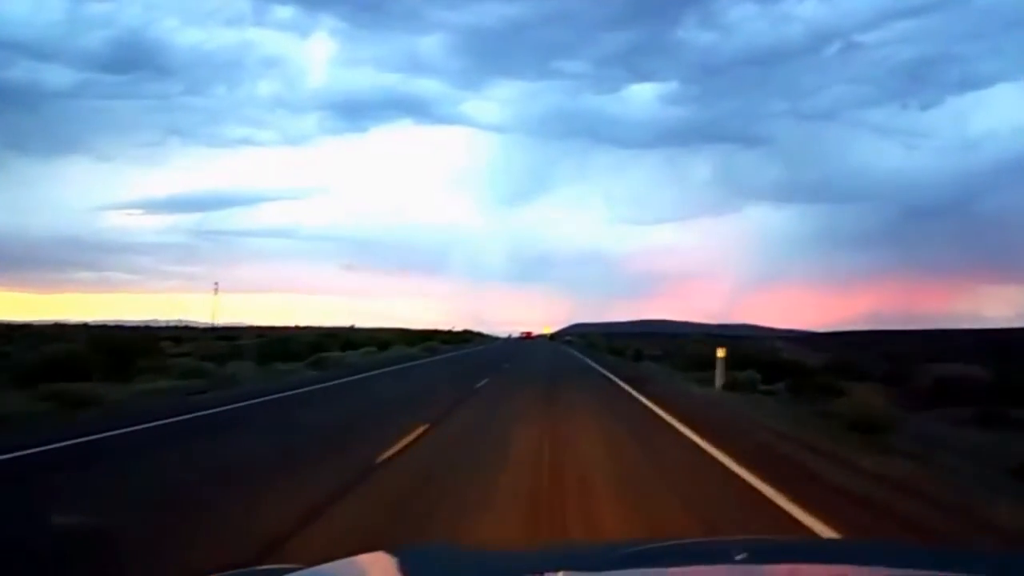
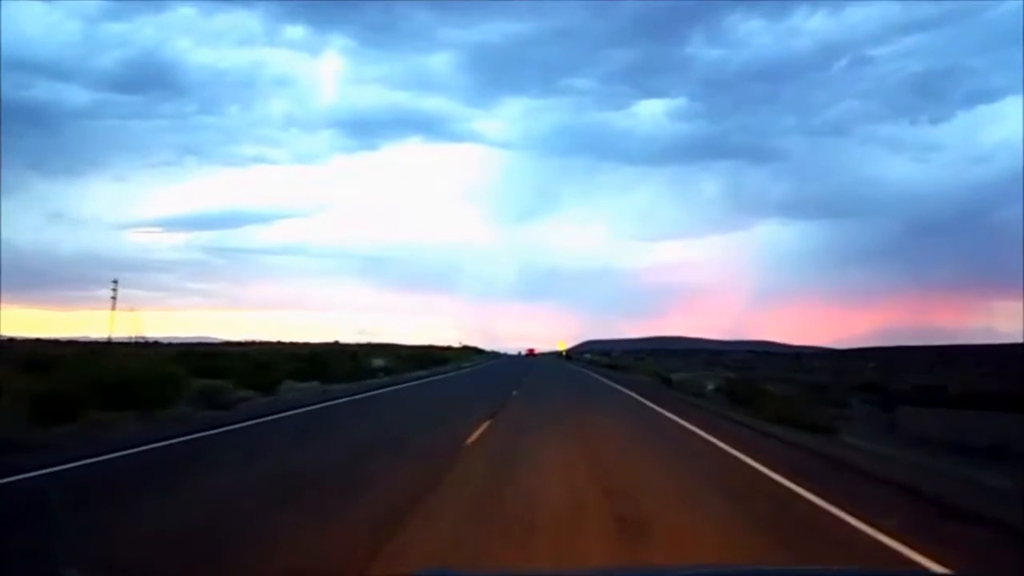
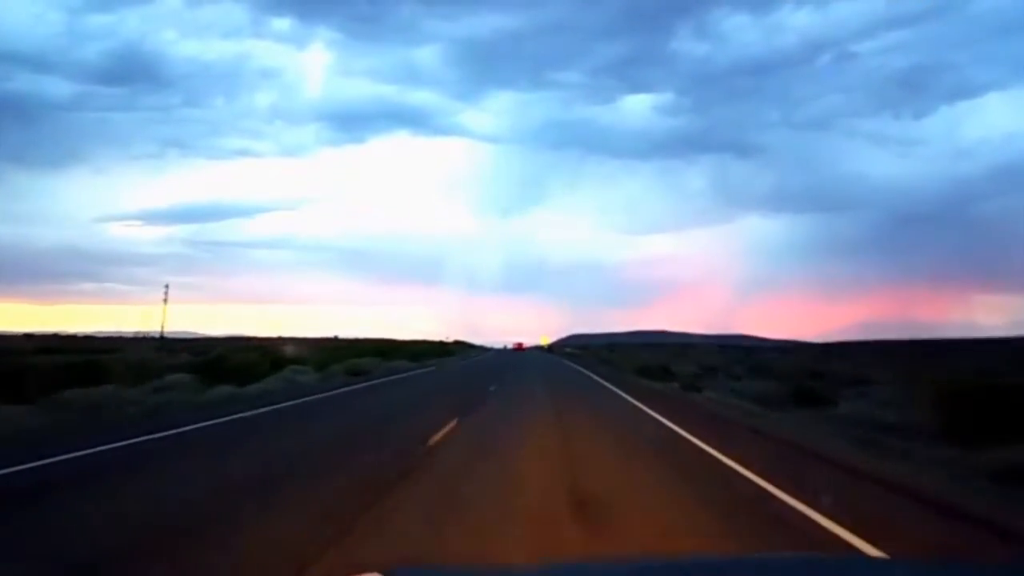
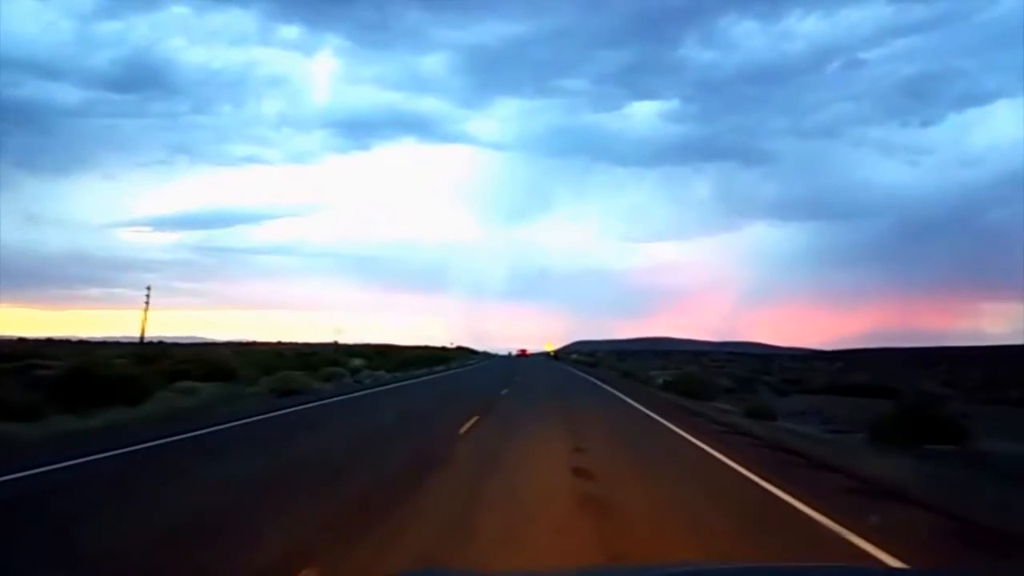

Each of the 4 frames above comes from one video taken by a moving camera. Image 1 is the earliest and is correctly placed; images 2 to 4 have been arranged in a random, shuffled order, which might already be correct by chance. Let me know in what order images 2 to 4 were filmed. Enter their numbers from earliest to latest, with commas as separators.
3, 4, 2
